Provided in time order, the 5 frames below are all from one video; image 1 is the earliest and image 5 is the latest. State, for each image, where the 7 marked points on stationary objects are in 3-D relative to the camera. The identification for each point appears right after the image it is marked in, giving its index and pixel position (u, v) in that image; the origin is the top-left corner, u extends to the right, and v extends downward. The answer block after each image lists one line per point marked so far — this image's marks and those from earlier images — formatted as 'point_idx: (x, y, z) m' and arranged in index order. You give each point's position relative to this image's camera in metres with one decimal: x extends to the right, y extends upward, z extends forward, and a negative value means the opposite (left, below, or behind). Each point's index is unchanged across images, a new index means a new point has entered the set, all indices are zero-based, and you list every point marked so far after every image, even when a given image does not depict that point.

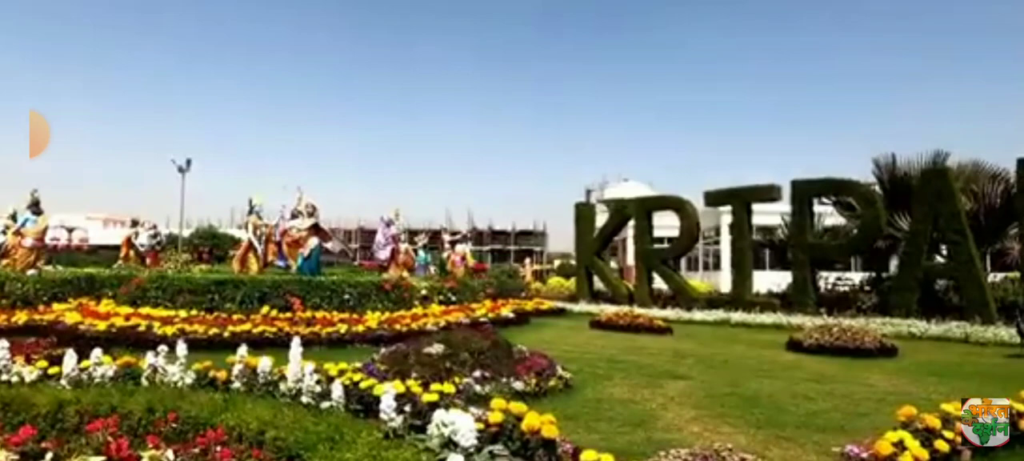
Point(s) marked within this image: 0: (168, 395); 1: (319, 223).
0: (-2.8, -1.3, +5.1) m
1: (-4.3, +0.2, +14.0) m
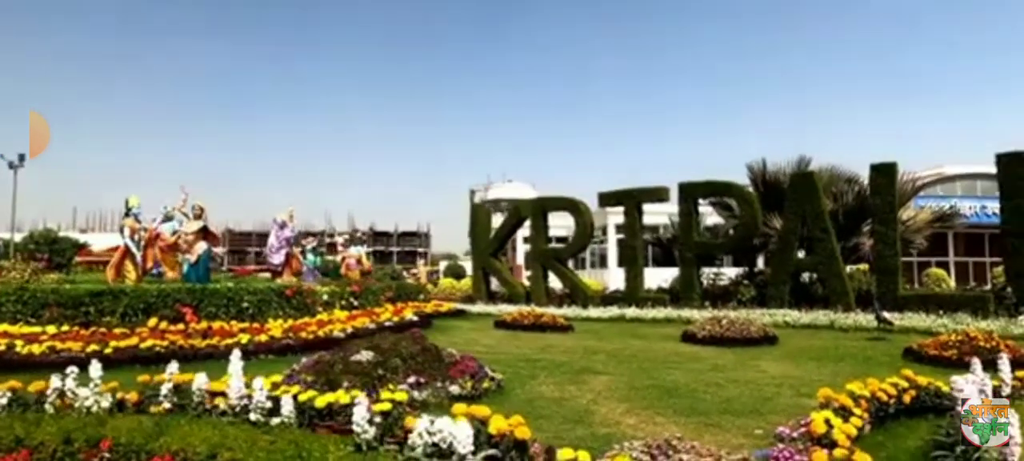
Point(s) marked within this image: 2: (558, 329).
0: (-3.0, -1.4, +4.5) m
1: (-6.3, +0.1, +12.9) m
2: (+1.2, -2.6, +16.7) m
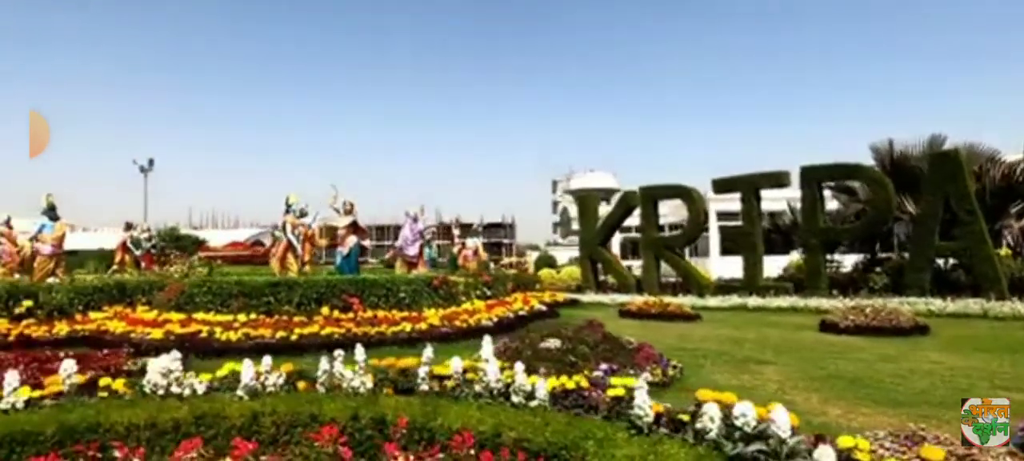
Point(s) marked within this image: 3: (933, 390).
0: (-1.1, -1.3, +4.9) m
1: (-3.4, +0.2, +13.6) m
2: (+4.6, -2.3, +16.5) m
3: (+5.3, -2.0, +7.9) m
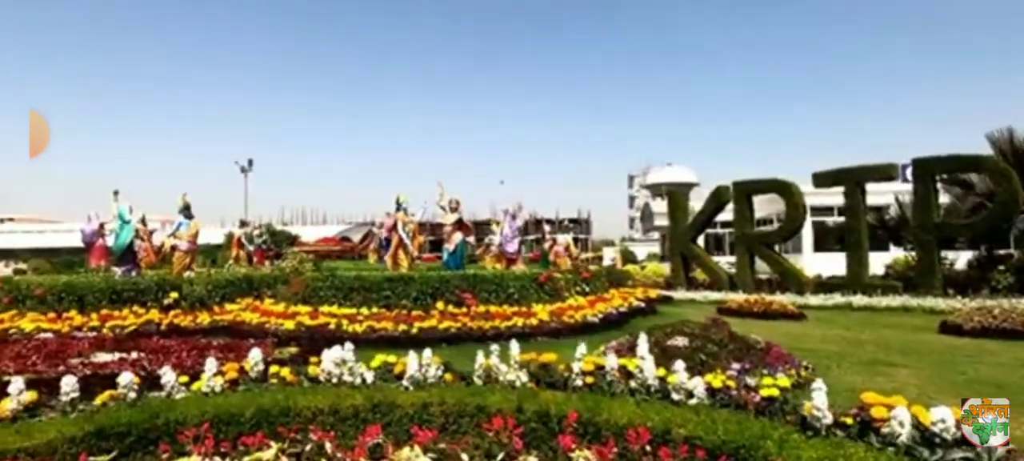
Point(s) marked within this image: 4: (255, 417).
0: (+0.1, -1.3, +5.1) m
1: (-1.1, +0.3, +14.0) m
2: (+7.1, -2.2, +16.0) m
3: (+6.8, -2.0, +7.4) m
4: (-2.0, -1.4, +4.7) m
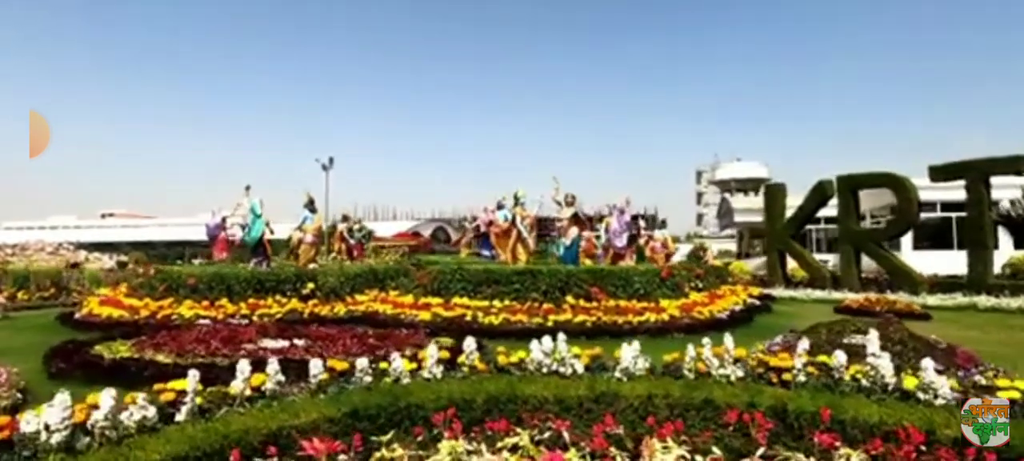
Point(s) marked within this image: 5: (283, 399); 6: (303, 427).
0: (+1.9, -1.3, +5.0) m
1: (+1.5, +0.4, +14.0) m
2: (+9.8, -2.1, +15.2) m
3: (+8.8, -1.9, +6.7) m
4: (-0.2, -1.3, +4.8) m
5: (-1.7, -1.3, +4.7) m
6: (-1.5, -1.4, +4.3) m
